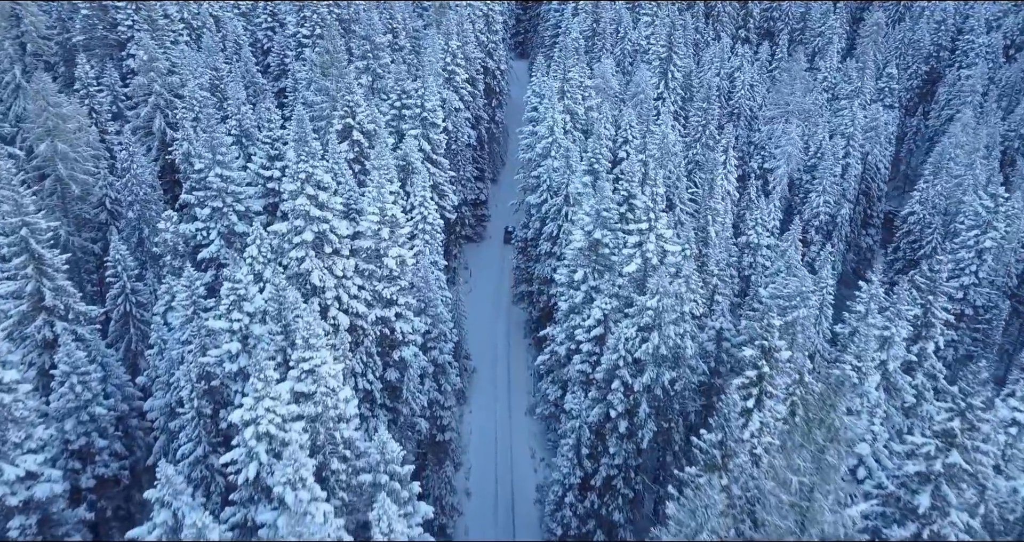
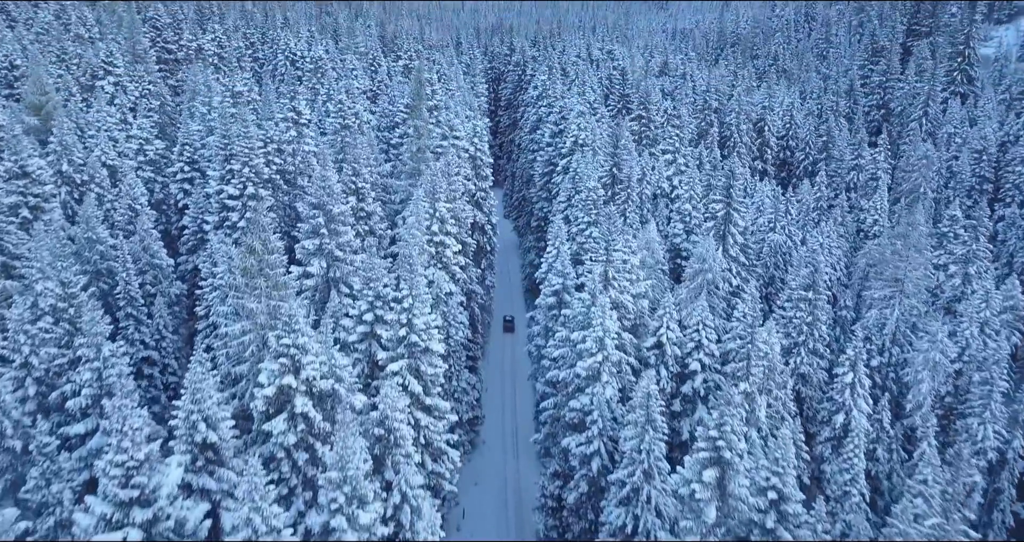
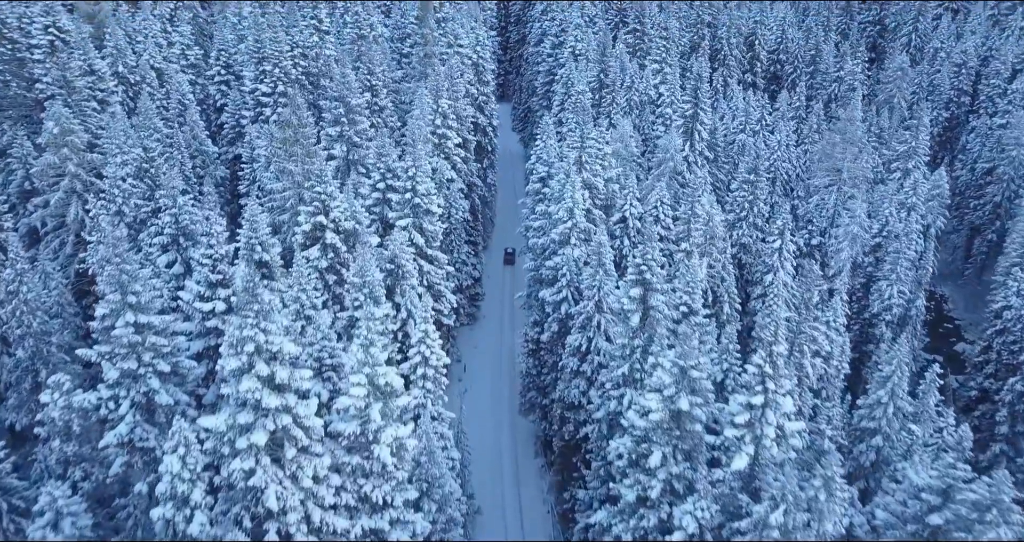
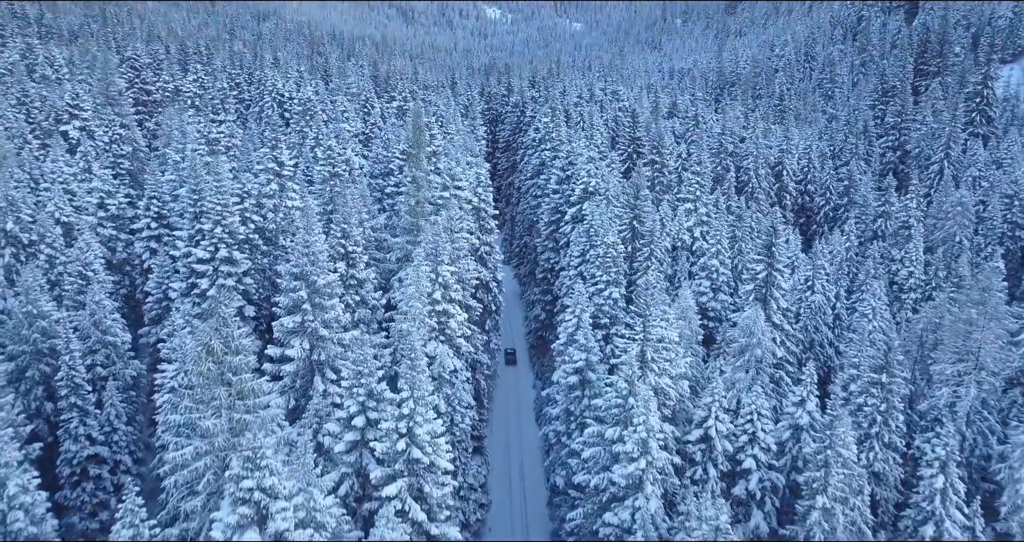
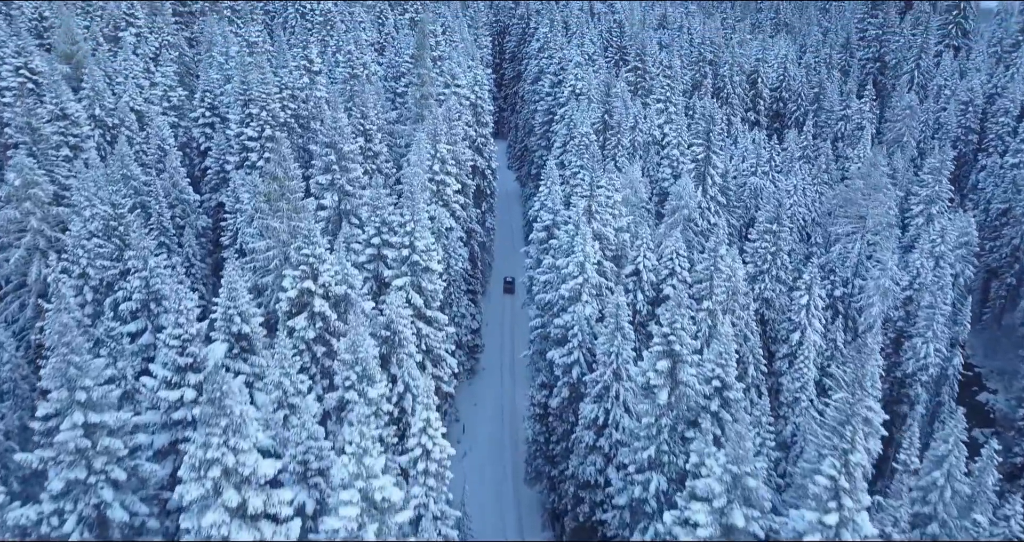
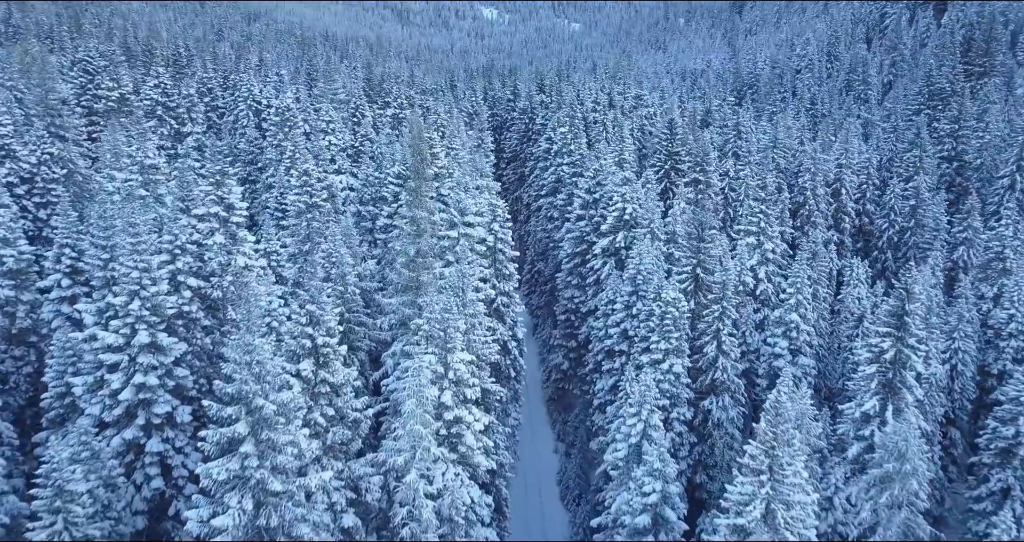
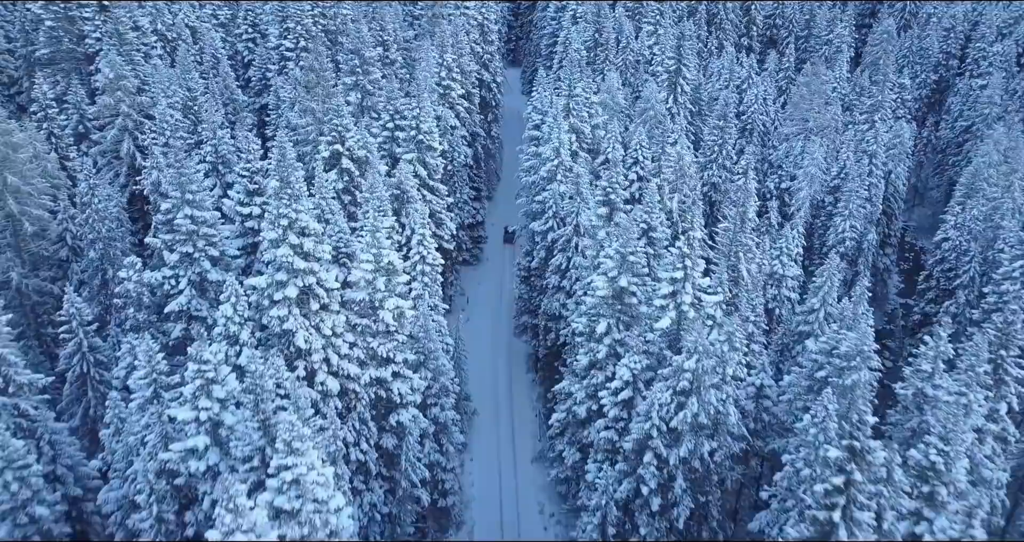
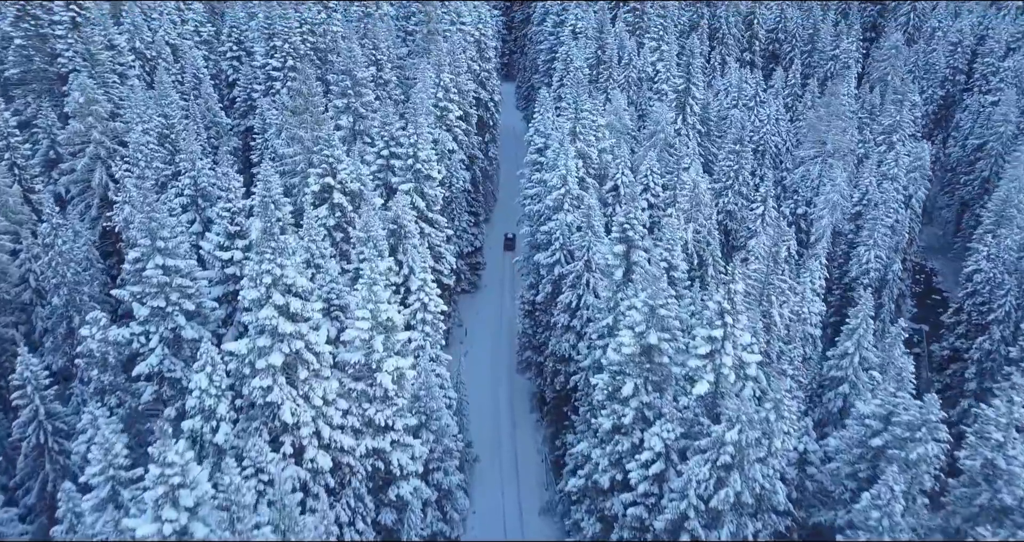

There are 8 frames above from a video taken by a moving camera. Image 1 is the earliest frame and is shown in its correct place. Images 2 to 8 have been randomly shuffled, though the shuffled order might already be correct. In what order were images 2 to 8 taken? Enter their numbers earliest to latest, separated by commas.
7, 8, 3, 5, 2, 4, 6
